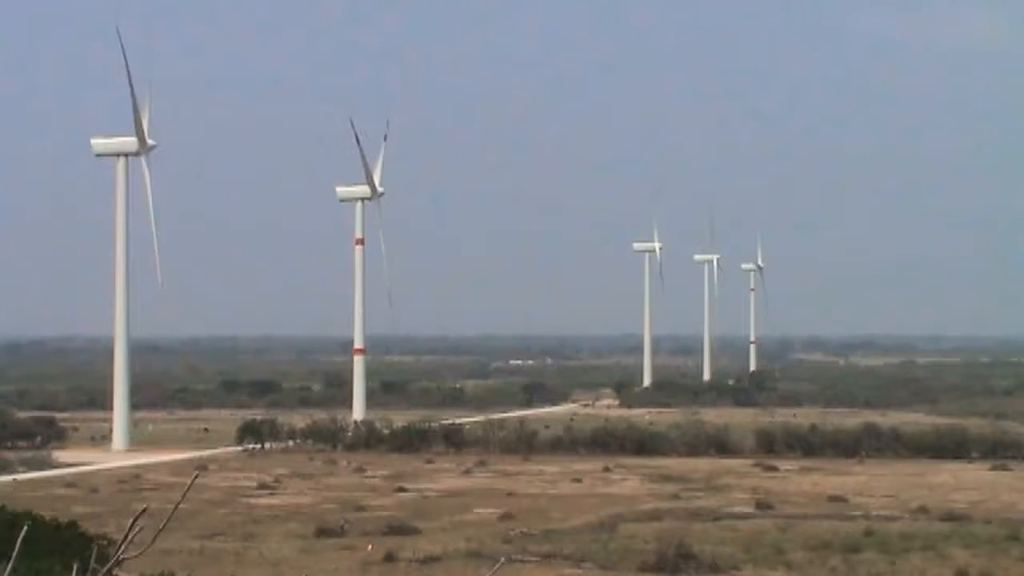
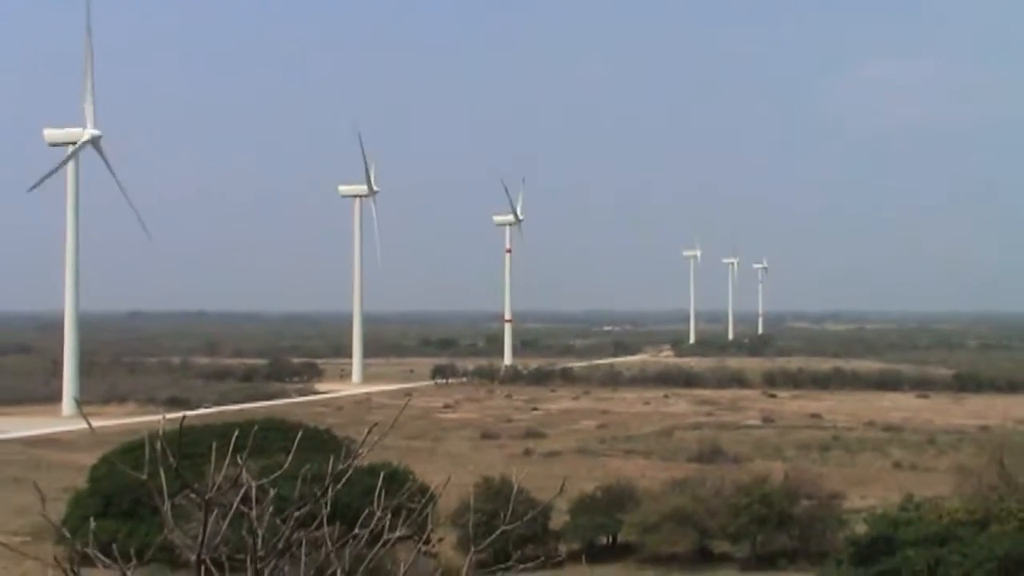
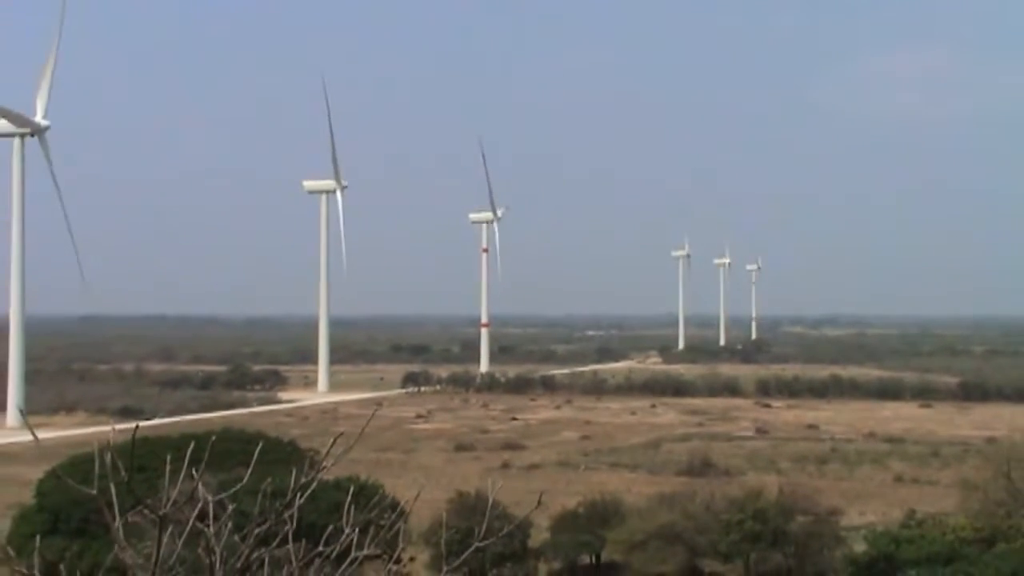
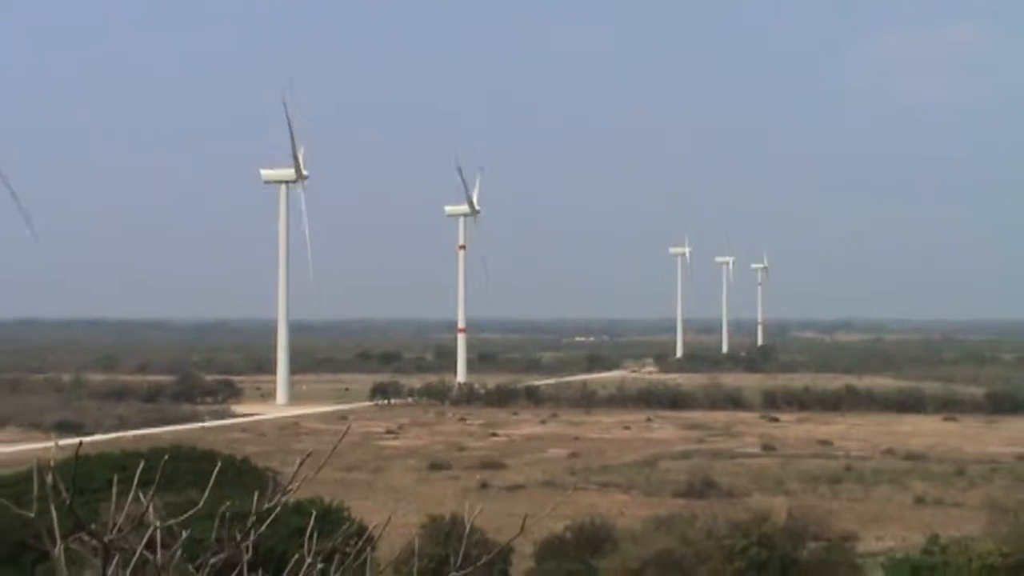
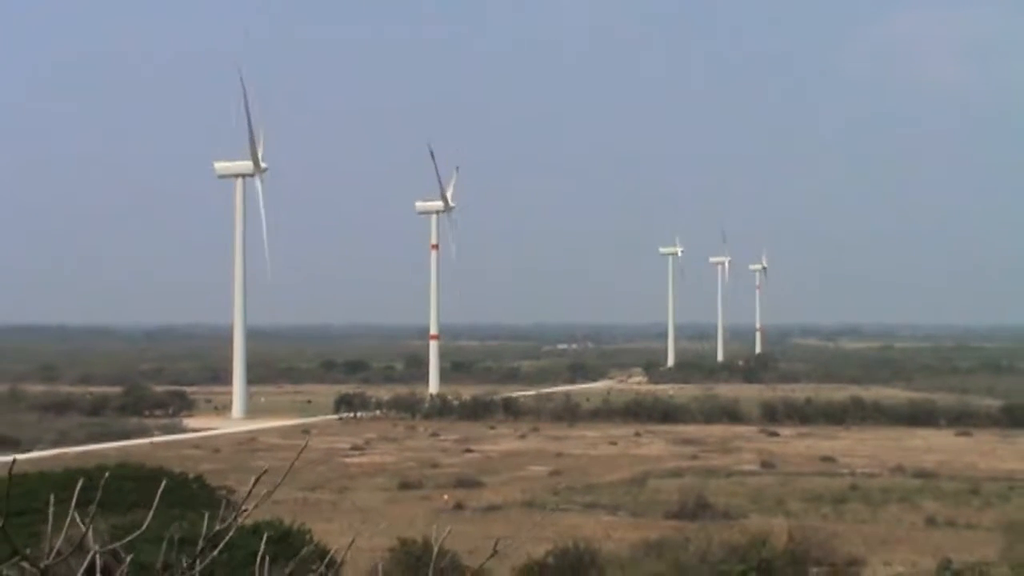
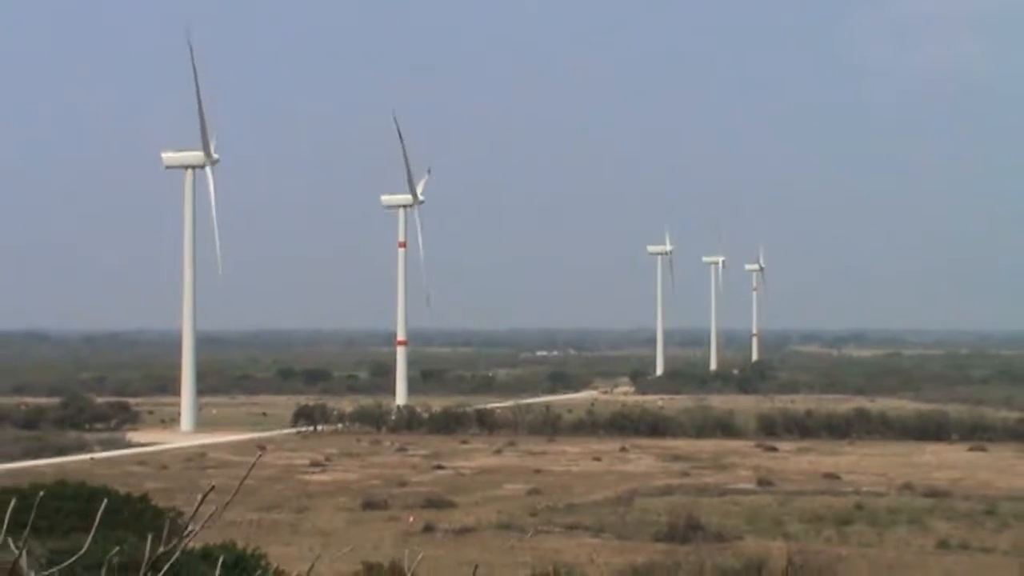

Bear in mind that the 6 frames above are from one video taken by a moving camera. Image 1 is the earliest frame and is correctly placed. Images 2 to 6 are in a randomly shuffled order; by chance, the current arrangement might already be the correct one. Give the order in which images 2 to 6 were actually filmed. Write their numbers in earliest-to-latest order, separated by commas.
6, 5, 4, 3, 2
